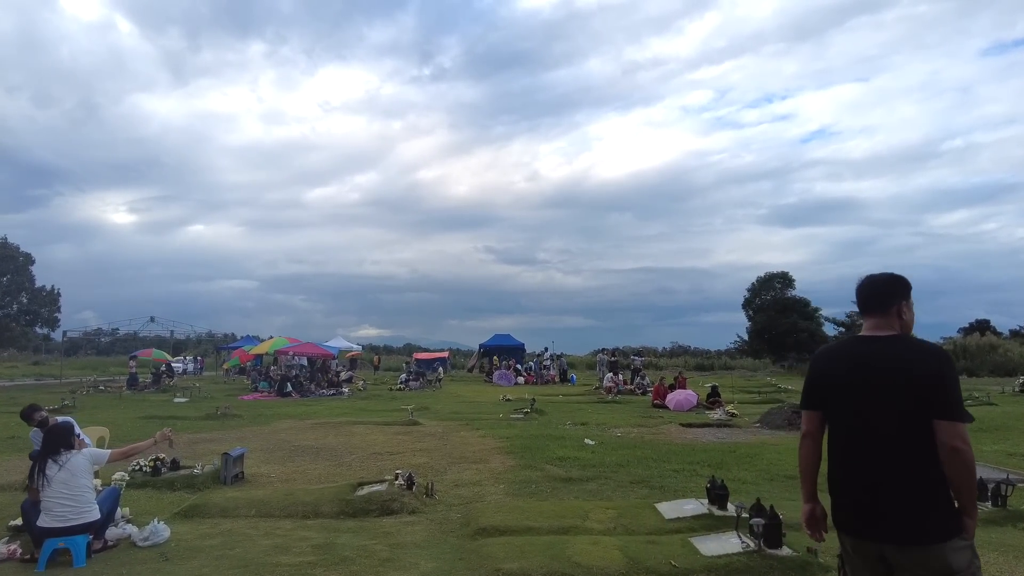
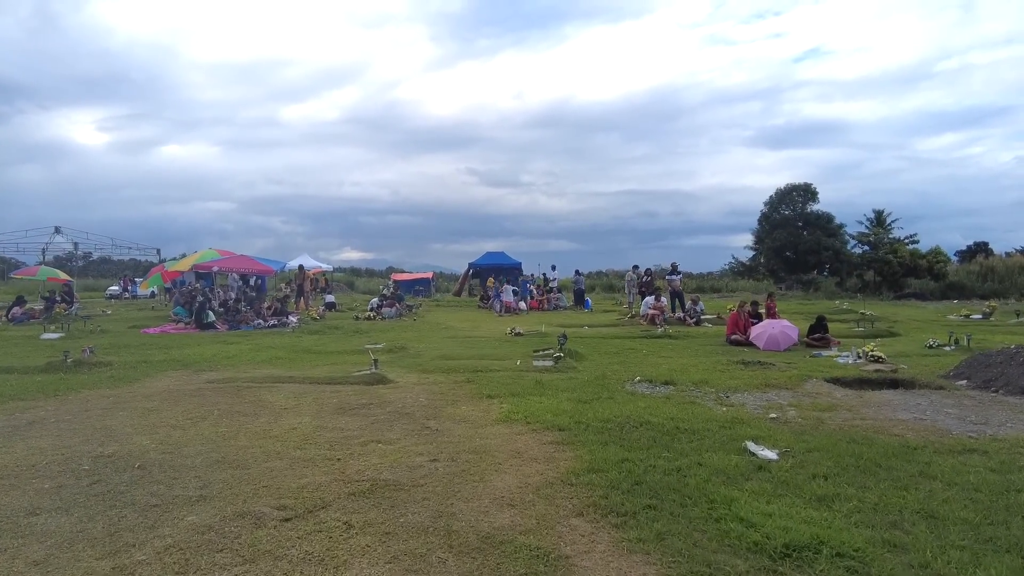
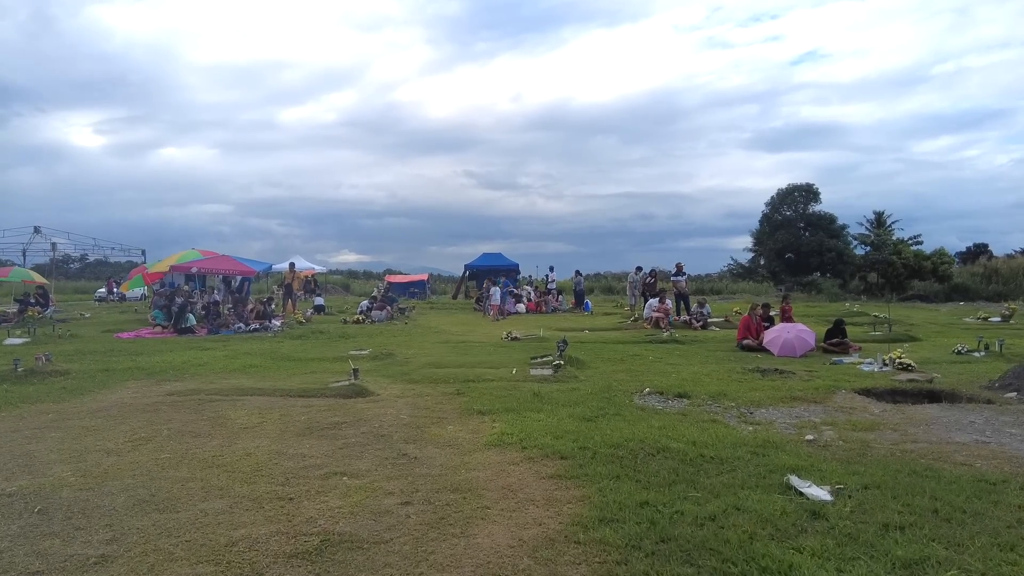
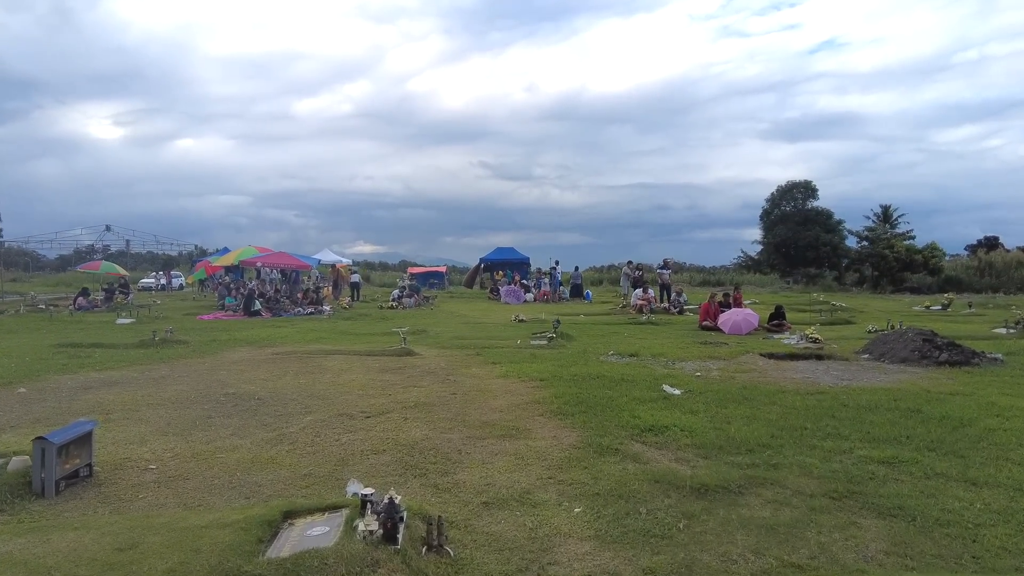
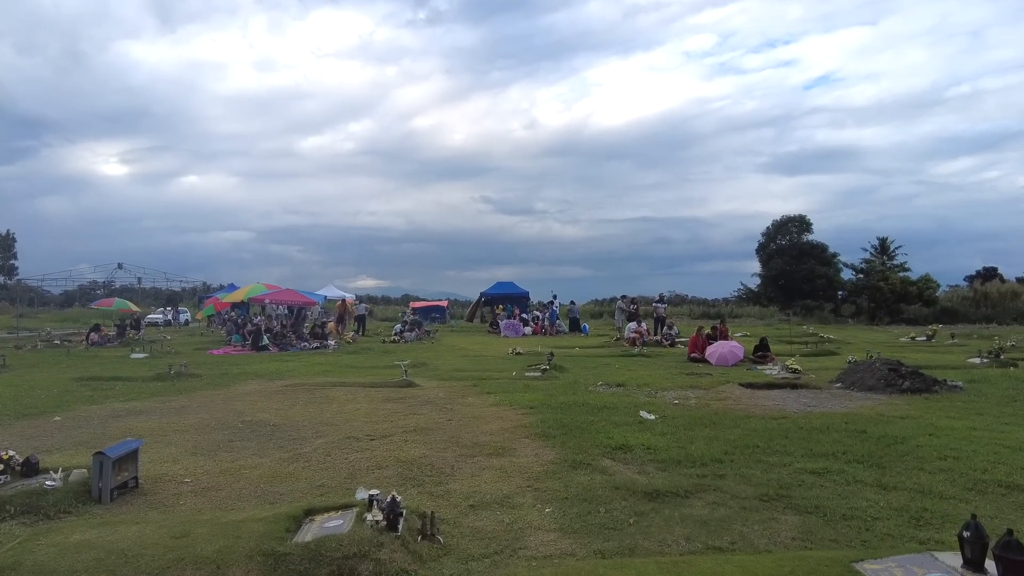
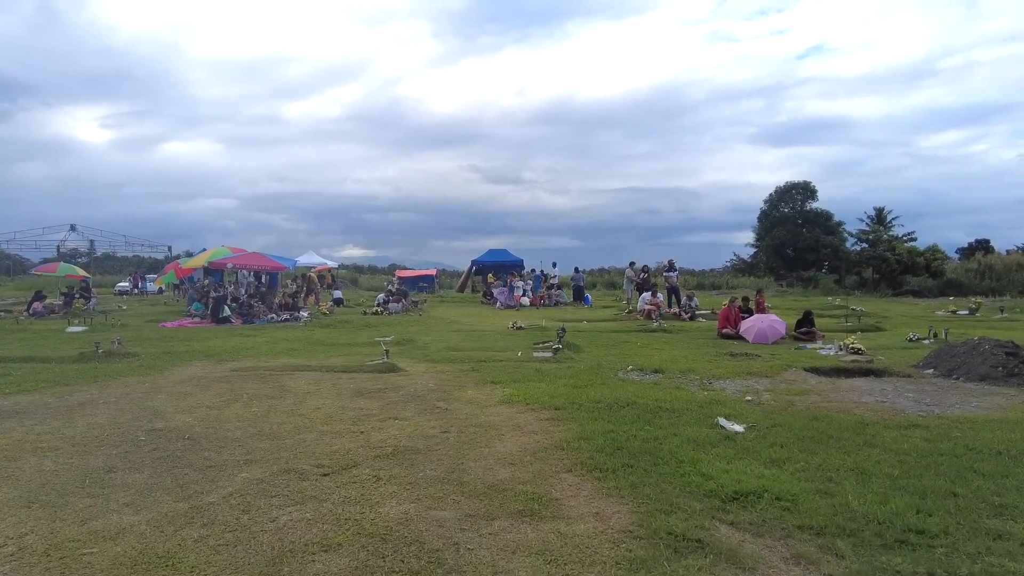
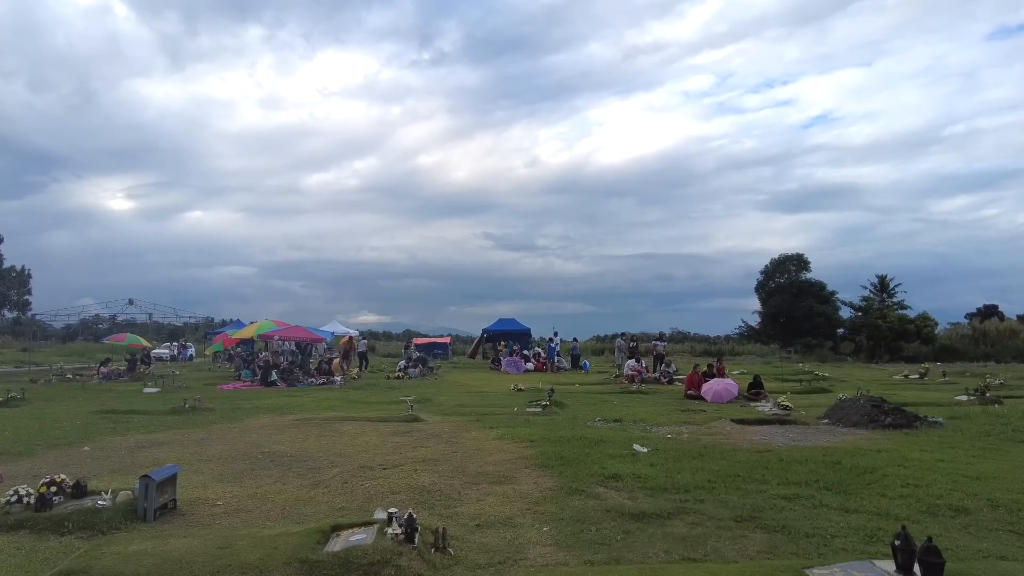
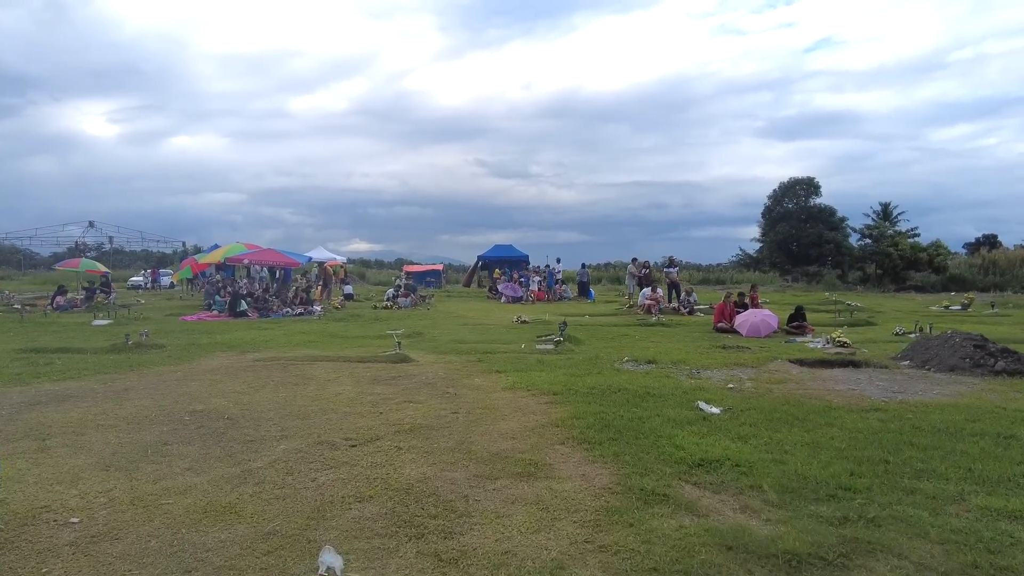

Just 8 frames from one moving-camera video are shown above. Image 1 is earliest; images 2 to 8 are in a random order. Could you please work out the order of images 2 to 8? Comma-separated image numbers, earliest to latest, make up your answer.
7, 5, 4, 8, 6, 2, 3
